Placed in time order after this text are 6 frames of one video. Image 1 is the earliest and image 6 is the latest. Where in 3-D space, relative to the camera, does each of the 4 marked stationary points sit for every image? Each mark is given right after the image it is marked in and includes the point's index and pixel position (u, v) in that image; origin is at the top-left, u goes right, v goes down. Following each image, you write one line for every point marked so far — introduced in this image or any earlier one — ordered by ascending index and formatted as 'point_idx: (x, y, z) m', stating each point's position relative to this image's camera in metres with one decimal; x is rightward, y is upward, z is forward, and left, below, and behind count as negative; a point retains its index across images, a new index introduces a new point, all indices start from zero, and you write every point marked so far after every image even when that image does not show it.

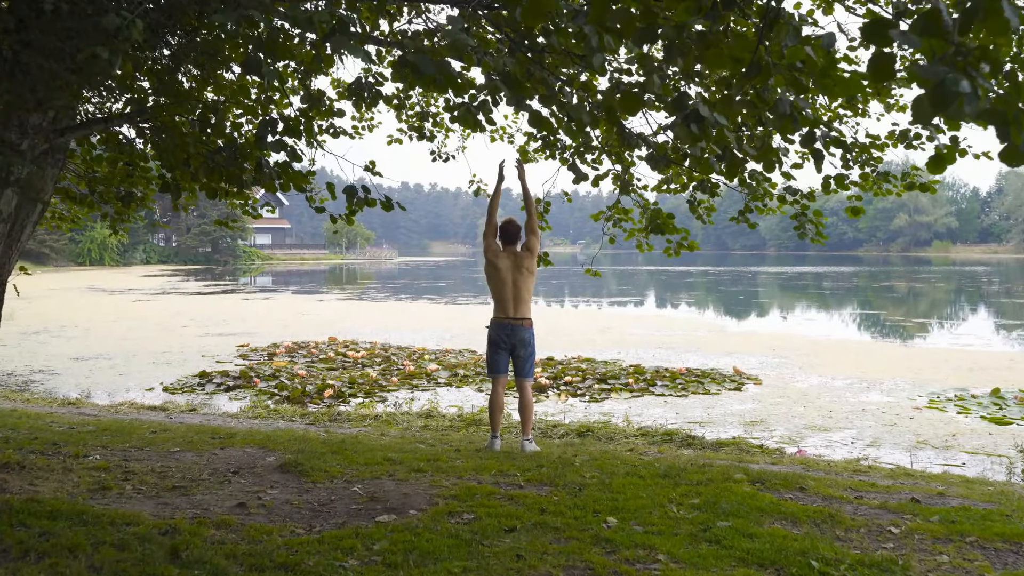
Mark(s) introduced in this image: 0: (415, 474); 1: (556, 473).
0: (-0.6, -1.1, +4.3) m
1: (+0.3, -1.1, +4.3) m
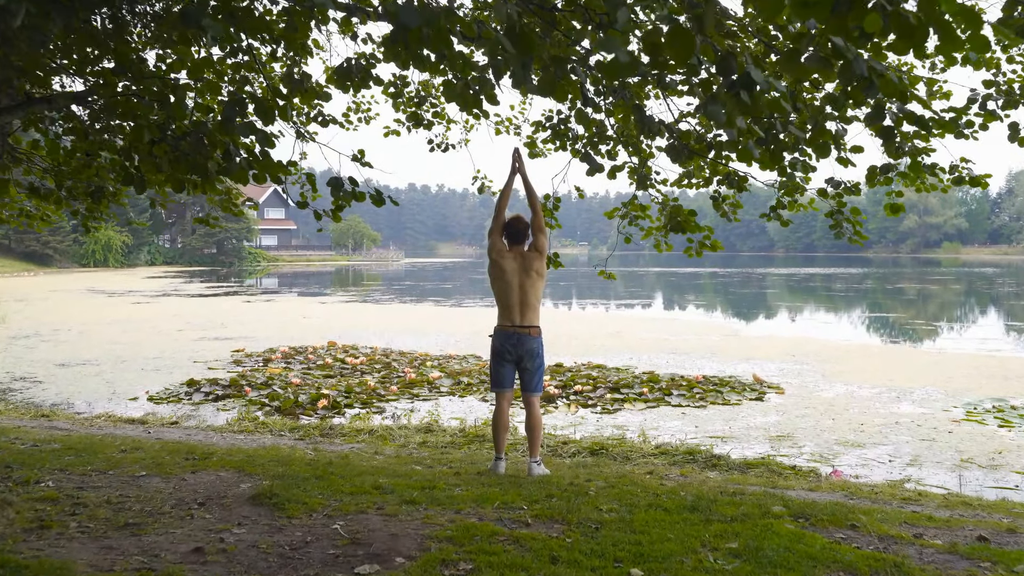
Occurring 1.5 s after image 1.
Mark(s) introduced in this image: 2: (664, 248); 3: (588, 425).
0: (-0.6, -1.1, +3.8) m
1: (+0.3, -1.1, +3.7) m
2: (+1.3, +0.3, +6.0) m
3: (+0.7, -1.3, +7.0) m
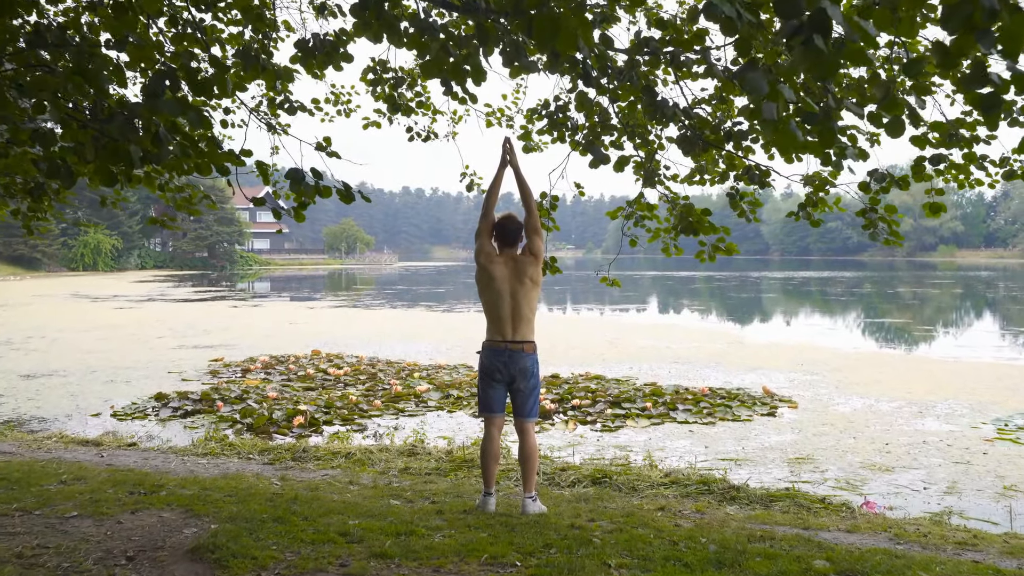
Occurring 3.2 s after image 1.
0: (-0.6, -1.2, +3.1) m
1: (+0.3, -1.2, +3.1) m
2: (+1.2, +0.3, +5.4) m
3: (+0.7, -1.4, +6.4) m
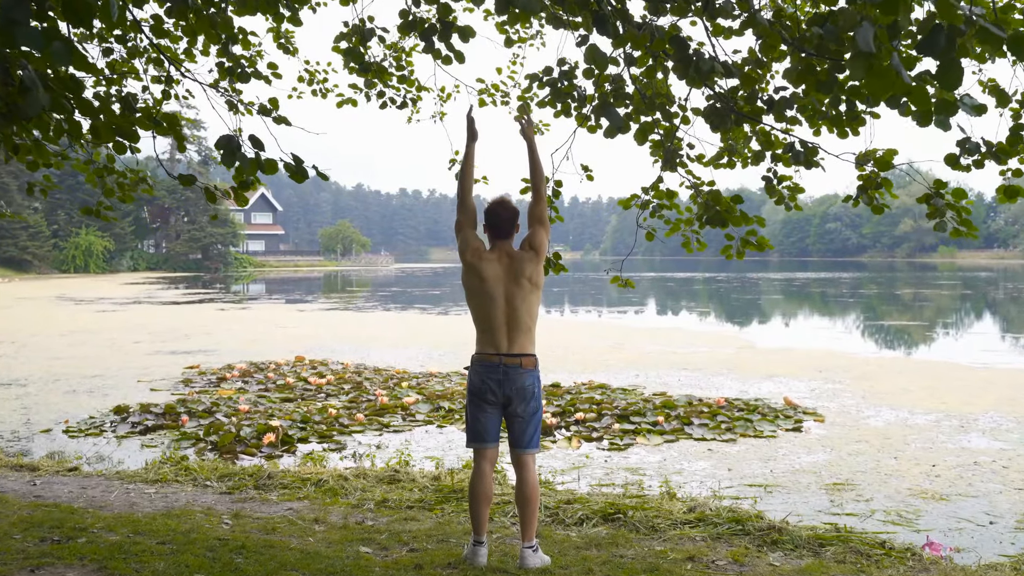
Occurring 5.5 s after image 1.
0: (-0.6, -1.2, +2.4) m
1: (+0.2, -1.2, +2.3) m
2: (+1.2, +0.3, +4.7) m
3: (+0.6, -1.4, +5.6) m
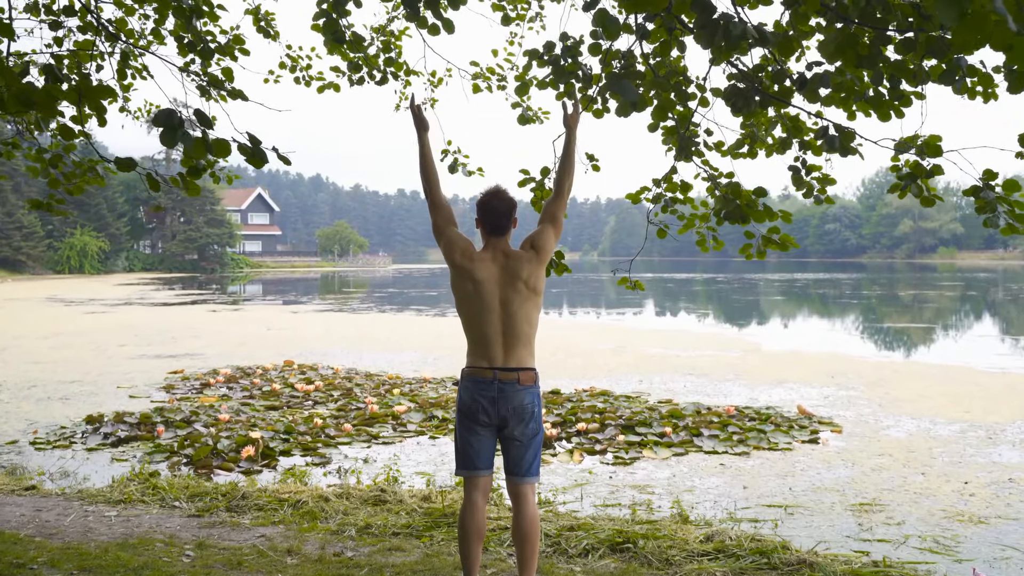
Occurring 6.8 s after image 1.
0: (-0.6, -1.2, +1.9) m
1: (+0.2, -1.2, +1.9) m
2: (+1.2, +0.3, +4.2) m
3: (+0.6, -1.4, +5.2) m
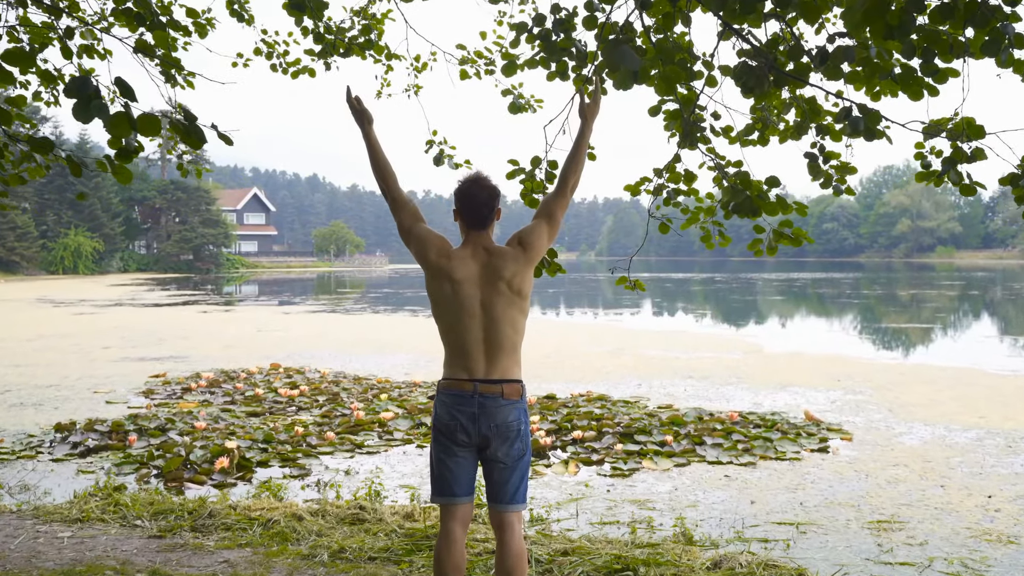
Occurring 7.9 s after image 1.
0: (-0.7, -1.2, +1.5) m
1: (+0.2, -1.2, +1.5) m
2: (+1.1, +0.3, +3.9) m
3: (+0.6, -1.4, +4.8) m
